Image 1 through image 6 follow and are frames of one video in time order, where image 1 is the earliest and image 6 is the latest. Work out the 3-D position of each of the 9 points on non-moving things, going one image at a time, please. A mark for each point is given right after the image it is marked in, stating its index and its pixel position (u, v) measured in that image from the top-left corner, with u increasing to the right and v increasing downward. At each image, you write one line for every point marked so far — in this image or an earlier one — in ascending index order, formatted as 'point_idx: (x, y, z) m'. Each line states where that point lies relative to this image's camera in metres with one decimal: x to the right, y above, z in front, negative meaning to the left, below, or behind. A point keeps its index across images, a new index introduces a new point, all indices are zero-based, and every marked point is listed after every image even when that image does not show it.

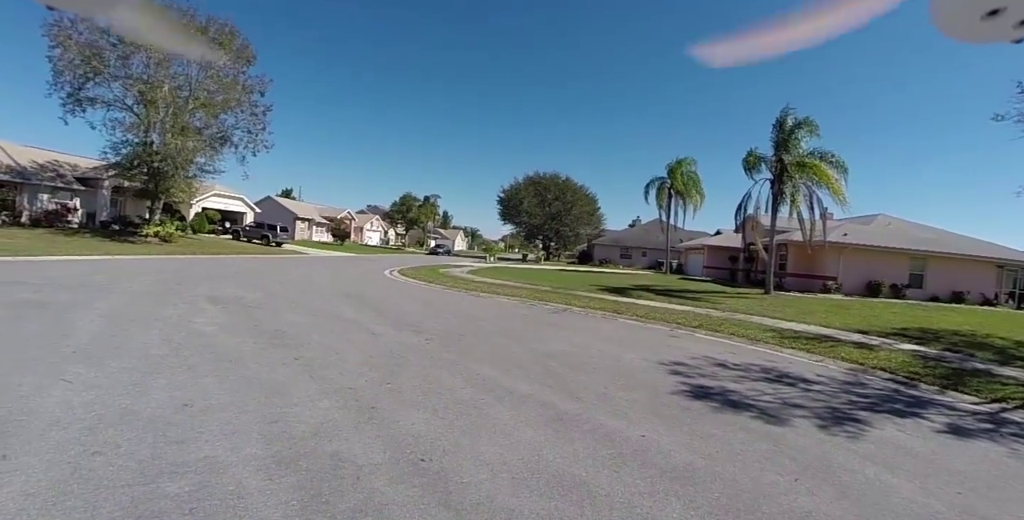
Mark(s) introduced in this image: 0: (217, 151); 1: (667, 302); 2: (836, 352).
0: (-13.4, +5.0, +19.5) m
1: (+4.6, -1.2, +12.7) m
2: (+6.3, -1.8, +8.4) m
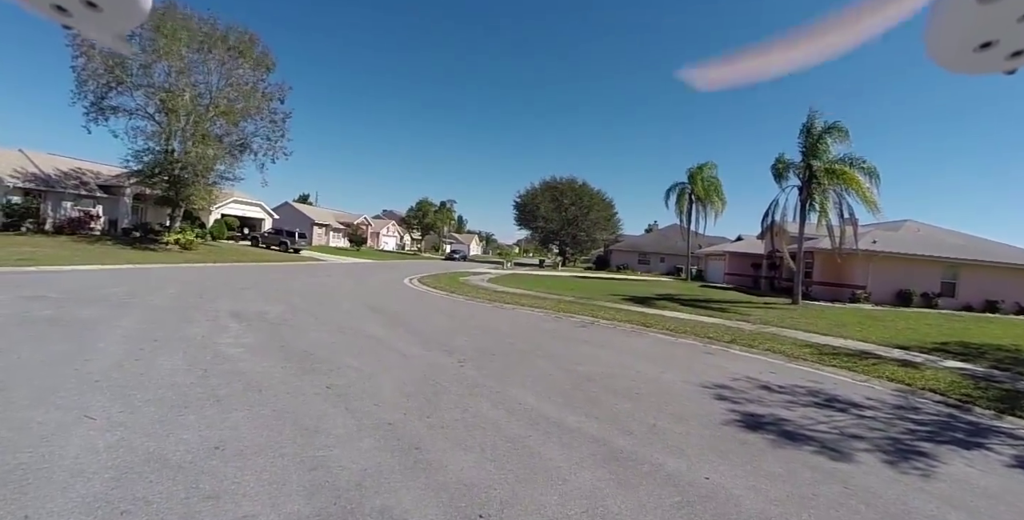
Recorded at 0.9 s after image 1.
0: (-12.6, +4.6, +19.6) m
1: (+5.2, -1.5, +12.3) m
2: (+6.8, -2.1, +7.9) m
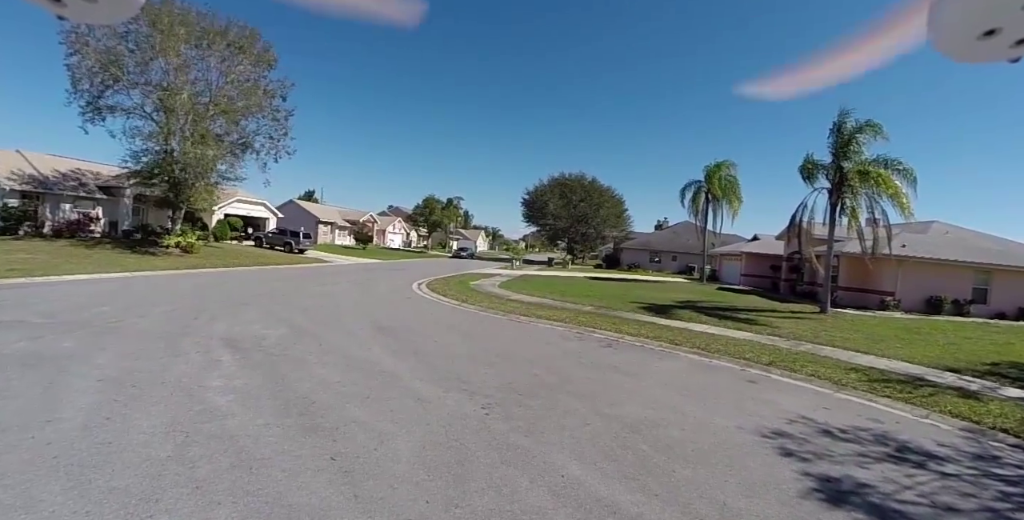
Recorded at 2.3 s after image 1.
0: (-12.1, +4.5, +18.9) m
1: (+5.7, -1.8, +11.6) m
2: (+7.2, -2.4, +7.2) m
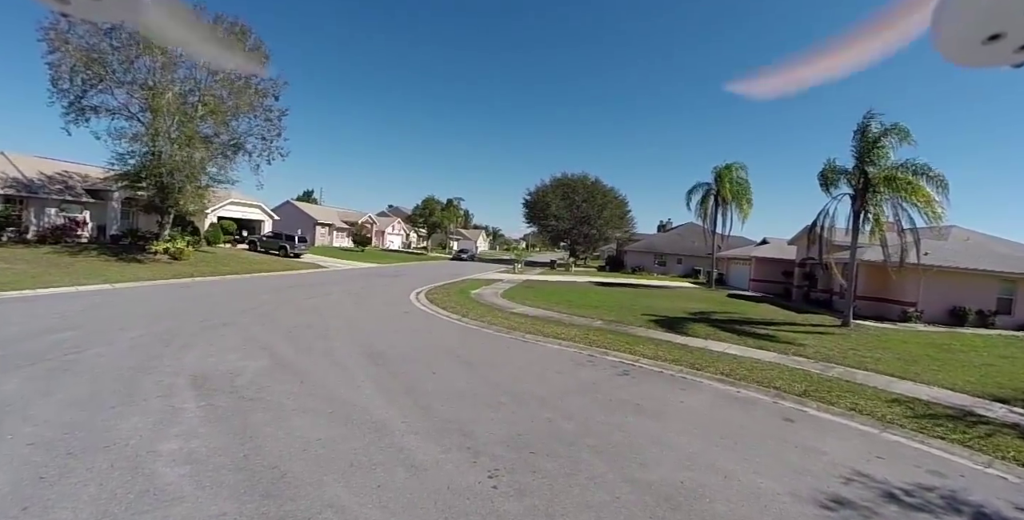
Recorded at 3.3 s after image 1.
0: (-11.9, +4.2, +18.1) m
1: (+5.8, -2.1, +10.8) m
2: (+7.3, -2.8, +6.4) m
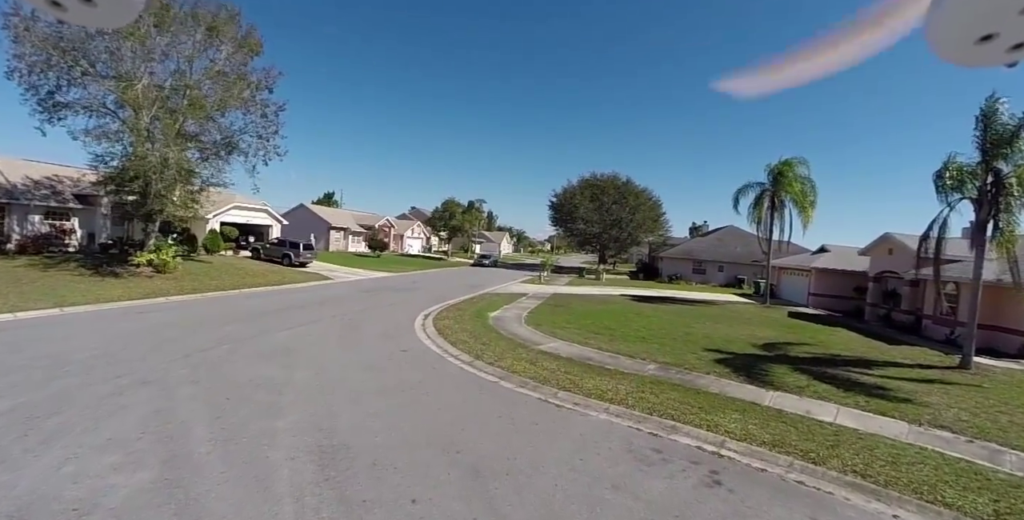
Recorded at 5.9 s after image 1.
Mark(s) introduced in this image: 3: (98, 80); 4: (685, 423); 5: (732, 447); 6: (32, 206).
0: (-11.0, +3.7, +16.2) m
1: (+6.3, -2.7, +7.9) m
2: (+7.5, -3.3, +3.4) m
3: (-13.2, +5.9, +14.0) m
4: (+2.6, -2.5, +6.6) m
5: (+3.0, -2.6, +5.9) m
6: (-18.7, +2.1, +16.7) m
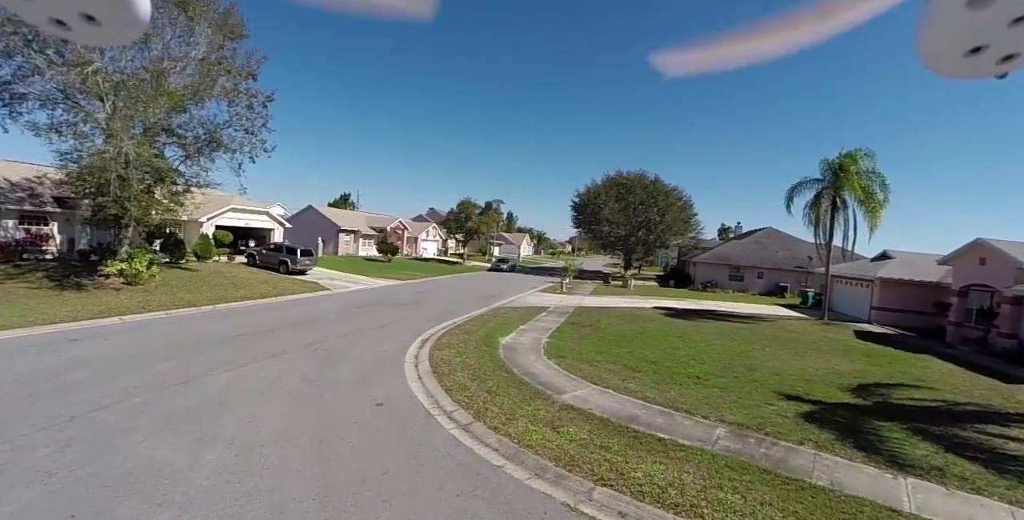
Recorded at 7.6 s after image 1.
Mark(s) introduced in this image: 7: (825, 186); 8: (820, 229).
0: (-10.4, +3.4, +14.4) m
1: (+6.4, -3.1, +5.3) m
2: (+7.5, -3.7, +0.7) m
3: (-12.7, +5.6, +12.3) m
4: (+2.7, -2.9, +4.1) m
5: (+3.1, -3.0, +3.5) m
6: (-18.0, +1.8, +15.2) m
7: (+14.0, +3.3, +19.3) m
8: (+14.0, +1.4, +19.8) m
